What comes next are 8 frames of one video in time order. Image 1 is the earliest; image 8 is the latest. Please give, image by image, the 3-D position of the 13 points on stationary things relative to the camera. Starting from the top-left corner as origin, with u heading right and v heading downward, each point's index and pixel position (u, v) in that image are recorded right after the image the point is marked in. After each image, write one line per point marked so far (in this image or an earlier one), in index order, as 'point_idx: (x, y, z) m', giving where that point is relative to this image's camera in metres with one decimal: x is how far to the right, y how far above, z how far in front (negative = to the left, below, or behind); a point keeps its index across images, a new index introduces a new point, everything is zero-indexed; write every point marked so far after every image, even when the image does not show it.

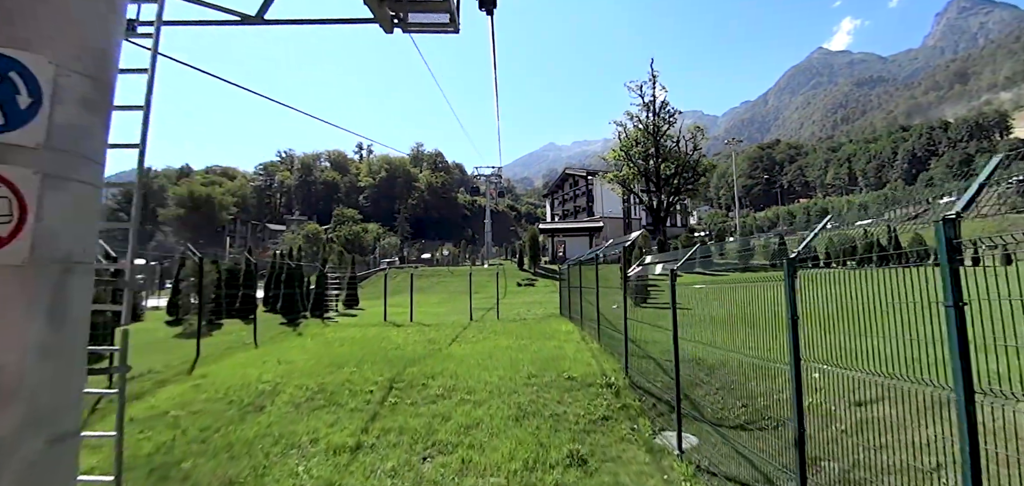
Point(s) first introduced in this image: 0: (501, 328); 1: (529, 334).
0: (-0.3, -2.2, +10.5) m
1: (+0.3, -2.2, +9.4) m
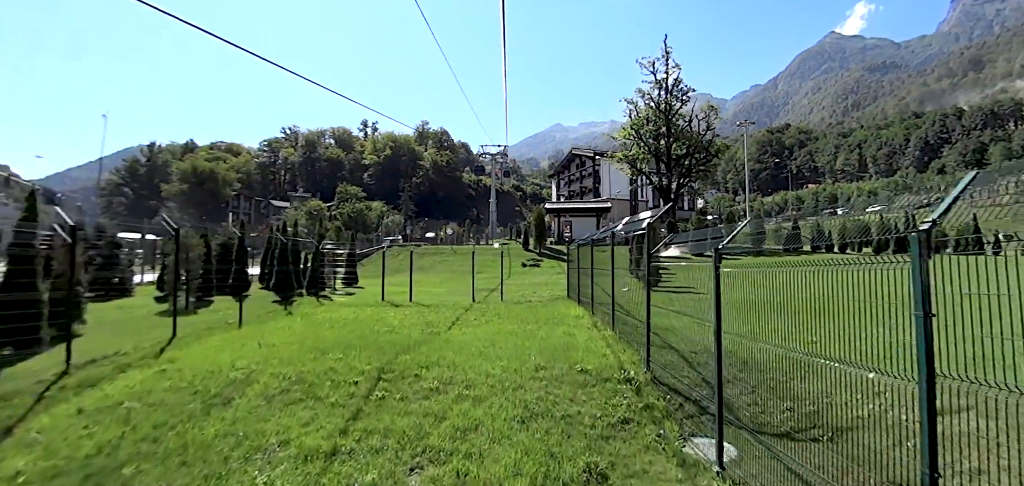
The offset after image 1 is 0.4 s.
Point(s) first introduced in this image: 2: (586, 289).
0: (-0.2, -1.7, +9.8) m
1: (+0.4, -1.7, +8.7) m
2: (+1.9, -1.2, +10.3) m
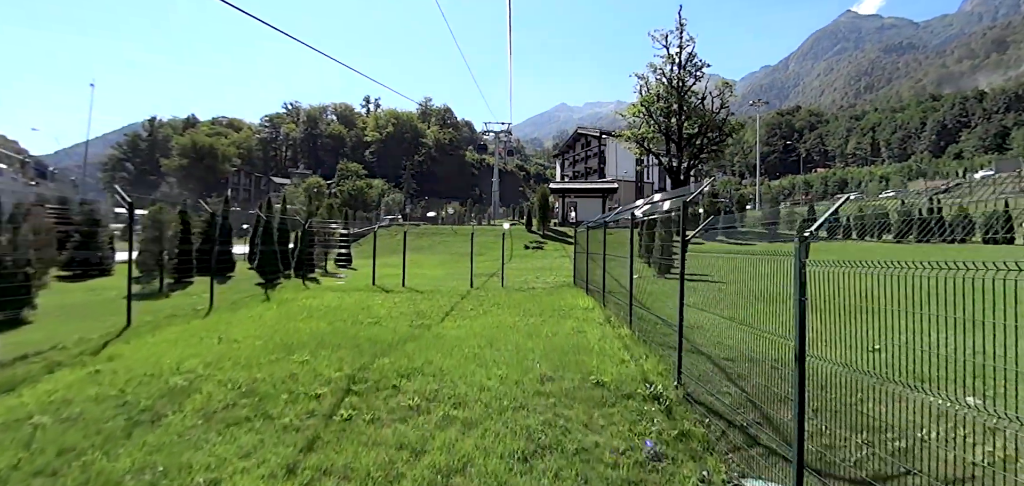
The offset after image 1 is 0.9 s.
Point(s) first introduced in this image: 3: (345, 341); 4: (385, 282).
0: (-0.2, -1.3, +8.8) m
1: (+0.4, -1.3, +7.7) m
2: (+2.0, -0.8, +9.3) m
3: (-2.3, -1.4, +5.6) m
4: (-3.7, -1.2, +11.4) m
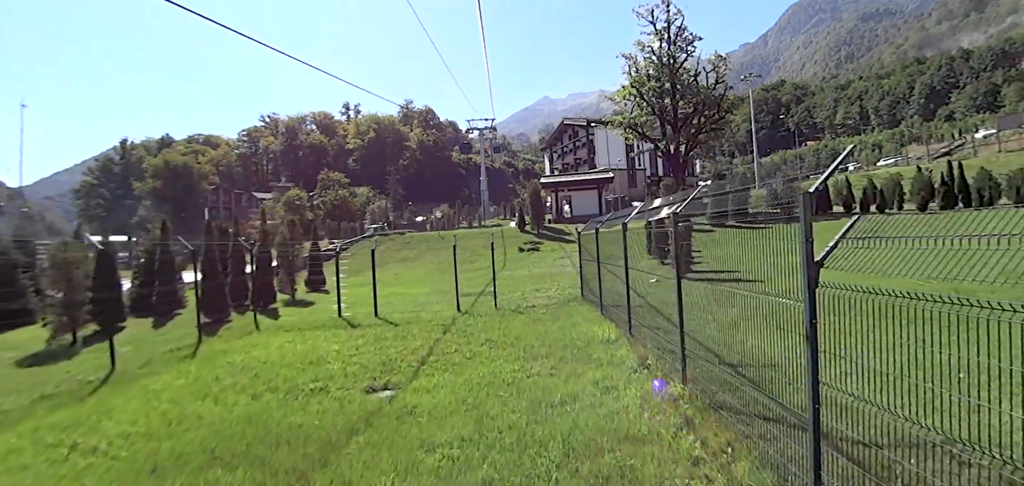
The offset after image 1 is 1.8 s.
0: (-0.2, -1.5, +6.9) m
1: (+0.4, -1.5, +5.8) m
2: (+1.8, -0.9, +7.4) m
3: (-2.3, -1.8, +3.7) m
4: (-3.8, -1.7, +9.4) m
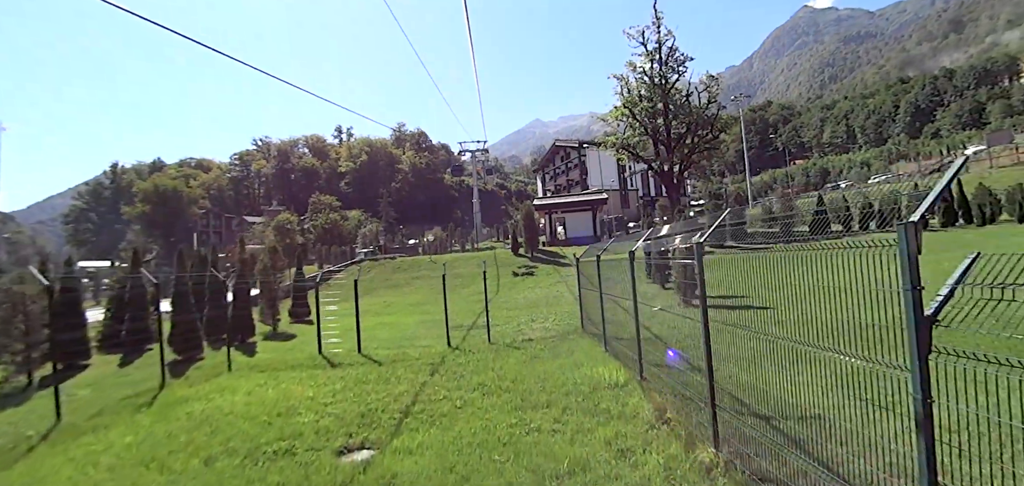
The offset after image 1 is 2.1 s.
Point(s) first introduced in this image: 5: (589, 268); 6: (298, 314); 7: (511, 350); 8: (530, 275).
0: (-0.3, -2.0, +6.2) m
1: (+0.3, -1.9, +5.1) m
2: (+1.8, -1.4, +6.8) m
3: (-2.3, -2.2, +2.9) m
4: (-3.9, -2.3, +8.7) m
5: (+1.7, -0.6, +8.9) m
6: (-7.3, -2.4, +13.7) m
7: (0.0, -1.9, +7.4) m
8: (+0.8, -1.5, +18.3) m
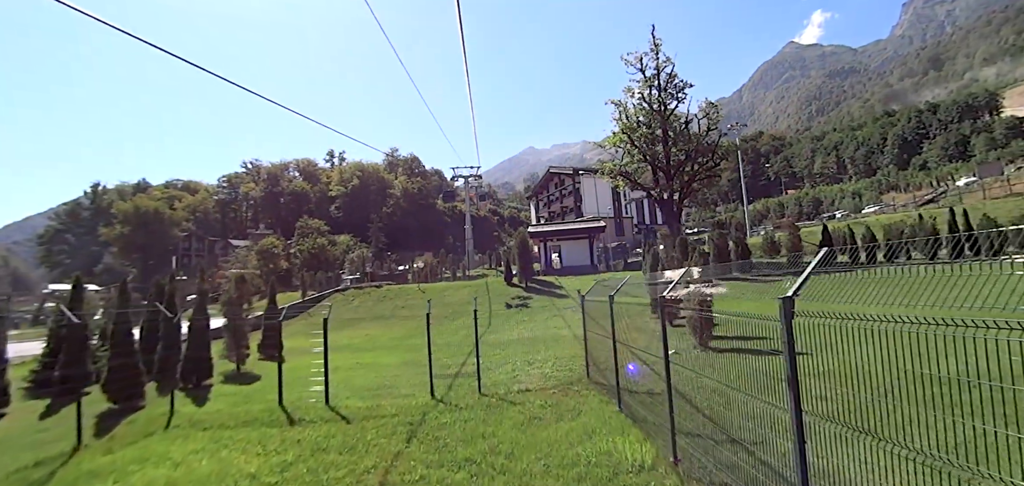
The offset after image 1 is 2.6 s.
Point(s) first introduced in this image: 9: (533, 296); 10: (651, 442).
0: (-0.3, -2.5, +5.1) m
1: (+0.3, -2.3, +4.0) m
2: (+1.7, -1.9, +5.7) m
3: (-2.4, -2.4, +1.7) m
4: (-4.0, -2.9, +7.4) m
5: (+1.6, -1.2, +7.9) m
6: (-7.5, -3.3, +12.4) m
7: (-0.1, -2.5, +6.3) m
8: (+0.6, -2.7, +17.2) m
9: (+1.0, -2.5, +19.0) m
10: (+1.6, -2.4, +5.0) m
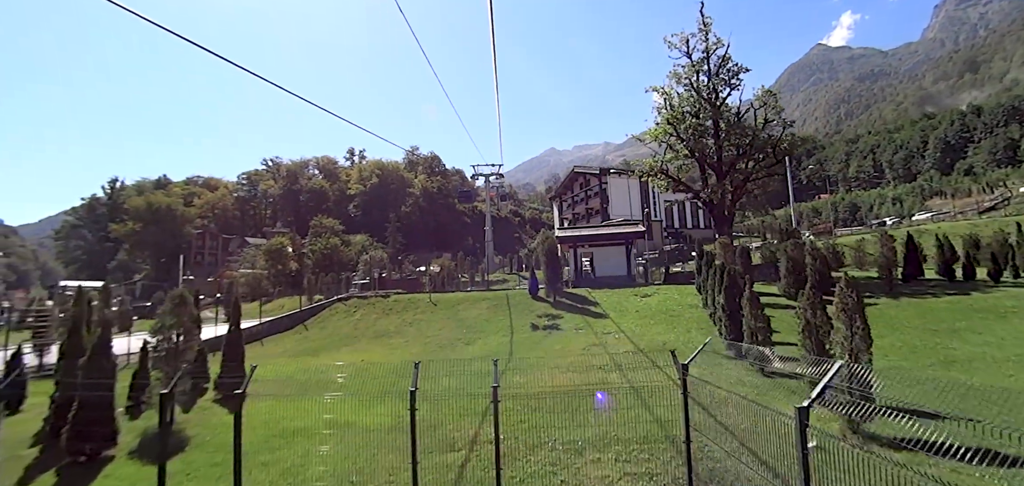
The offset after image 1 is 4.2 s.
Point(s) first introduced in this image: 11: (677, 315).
0: (0.0, -2.7, +2.0) m
1: (+0.6, -2.6, +0.9) m
2: (+2.1, -2.2, +2.5) m
3: (-2.2, -2.6, -1.2) m
4: (-3.5, -3.1, +4.5) m
5: (+2.1, -1.5, +4.7) m
6: (-6.8, -3.4, +9.6) m
7: (+0.4, -2.8, +3.2) m
8: (+1.5, -3.0, +14.1) m
9: (+2.1, -2.8, +15.9) m
10: (+2.0, -2.6, +1.8) m
11: (+6.2, -2.7, +15.0) m
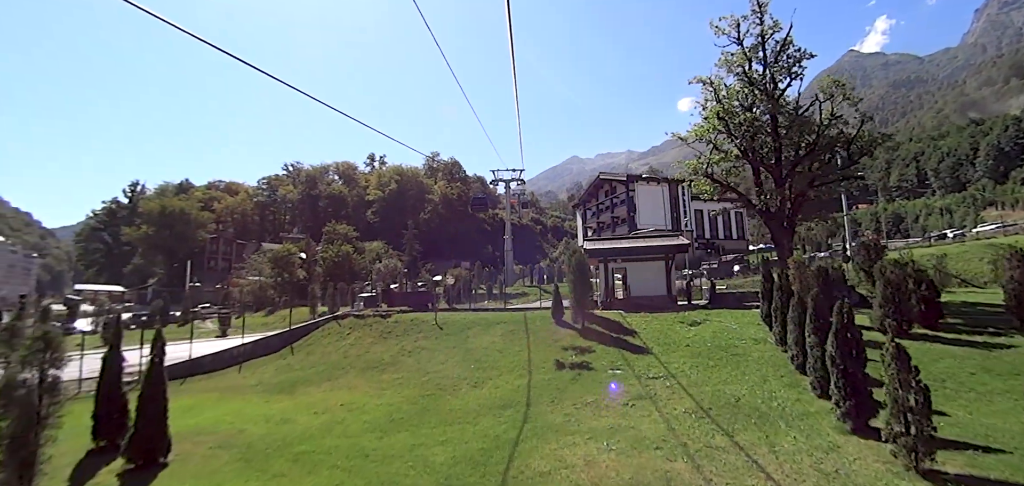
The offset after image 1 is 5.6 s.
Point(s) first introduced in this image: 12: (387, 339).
0: (-0.1, -2.9, -0.9) m
1: (+0.4, -2.8, -2.0) m
2: (+2.0, -2.5, -0.5) m
3: (-2.4, -2.7, -4.0) m
4: (-3.5, -3.3, +1.8) m
5: (+2.2, -1.8, +1.7) m
6: (-6.5, -3.7, +7.1) m
7: (+0.3, -3.0, +0.2) m
8: (+2.1, -3.5, +11.1) m
9: (+2.7, -3.3, +12.8) m
10: (+1.8, -2.9, -1.2) m
11: (+6.8, -3.3, +11.8) m
12: (-4.7, -3.5, +15.4) m
